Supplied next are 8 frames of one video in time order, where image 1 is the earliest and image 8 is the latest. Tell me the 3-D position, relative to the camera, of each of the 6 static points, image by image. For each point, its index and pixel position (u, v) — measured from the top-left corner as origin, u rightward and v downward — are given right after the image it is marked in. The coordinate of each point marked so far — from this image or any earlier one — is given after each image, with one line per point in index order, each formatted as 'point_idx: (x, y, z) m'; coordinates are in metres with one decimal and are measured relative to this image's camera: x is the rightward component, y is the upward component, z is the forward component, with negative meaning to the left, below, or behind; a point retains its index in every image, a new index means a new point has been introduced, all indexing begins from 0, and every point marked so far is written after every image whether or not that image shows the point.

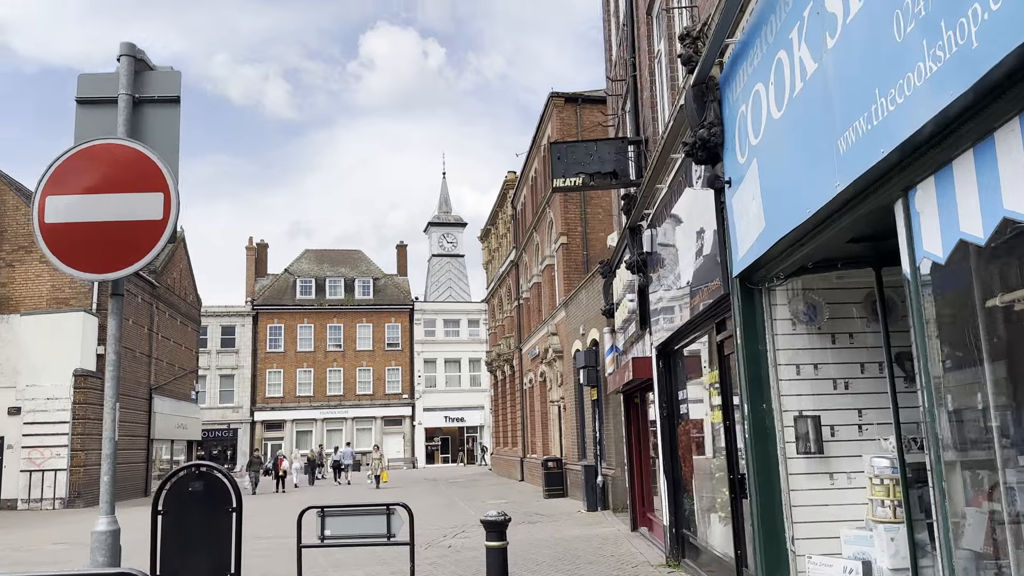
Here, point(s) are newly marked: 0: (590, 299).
0: (+1.9, -0.2, +19.5) m
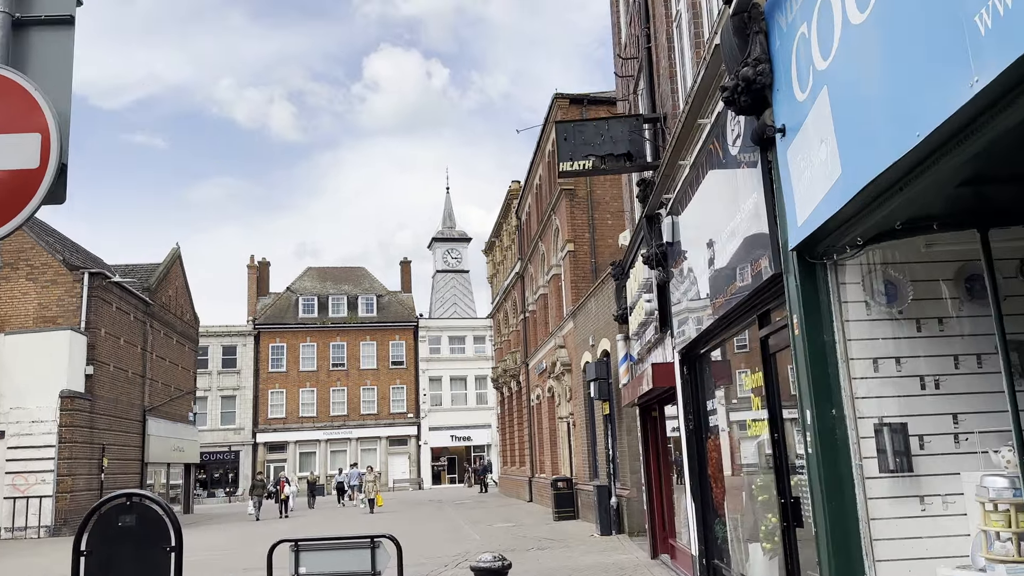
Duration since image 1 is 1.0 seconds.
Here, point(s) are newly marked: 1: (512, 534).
0: (+2.0, -0.4, +18.3) m
1: (+0.1, -5.8, +19.2) m
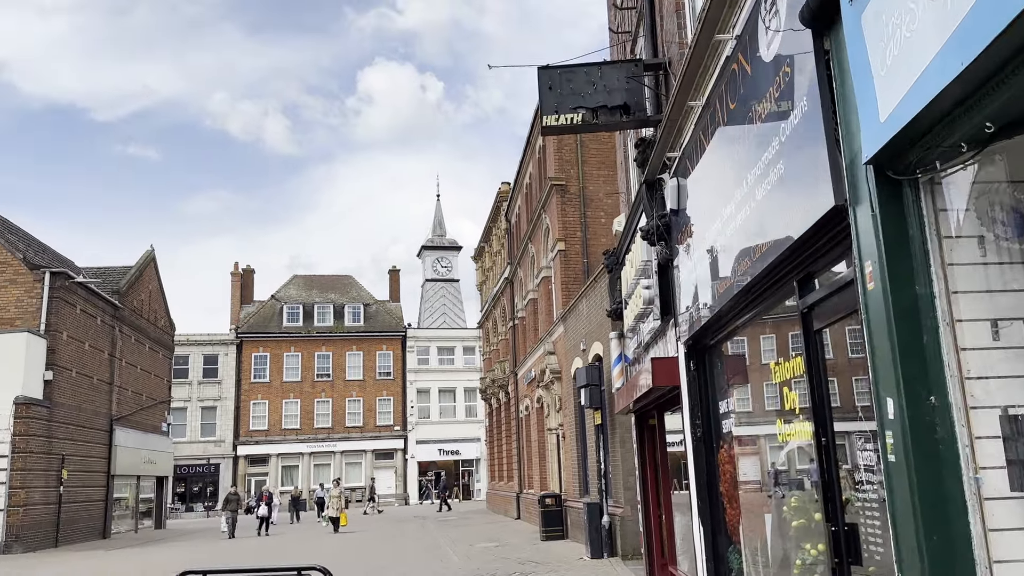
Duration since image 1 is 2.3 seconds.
0: (+1.7, -0.4, +16.8) m
1: (-0.3, -5.7, +17.6) m
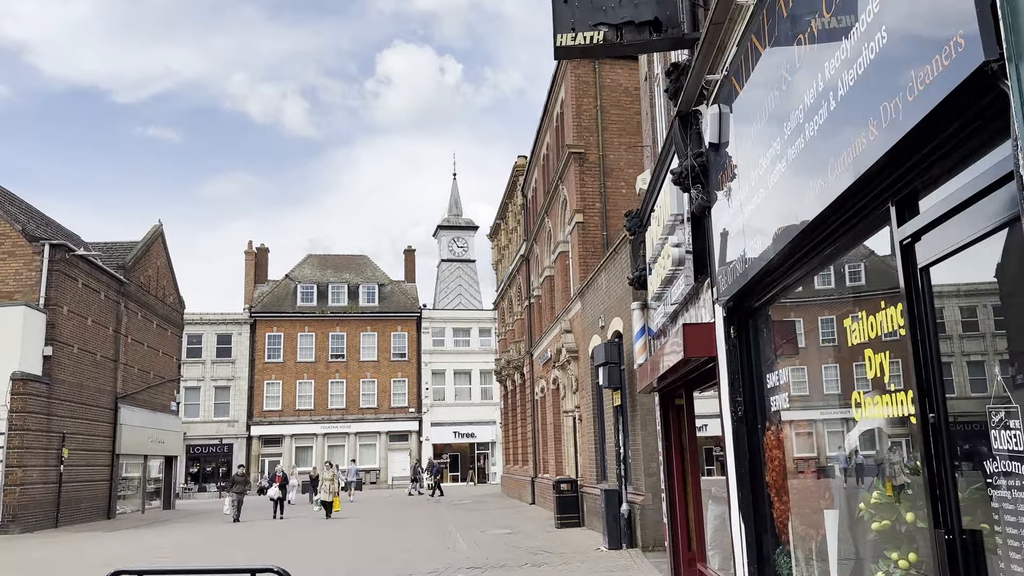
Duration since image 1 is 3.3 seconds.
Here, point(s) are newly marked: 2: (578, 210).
0: (+1.9, +0.2, +15.7) m
1: (-0.1, -5.2, +16.6) m
2: (+1.6, +1.9, +19.6) m
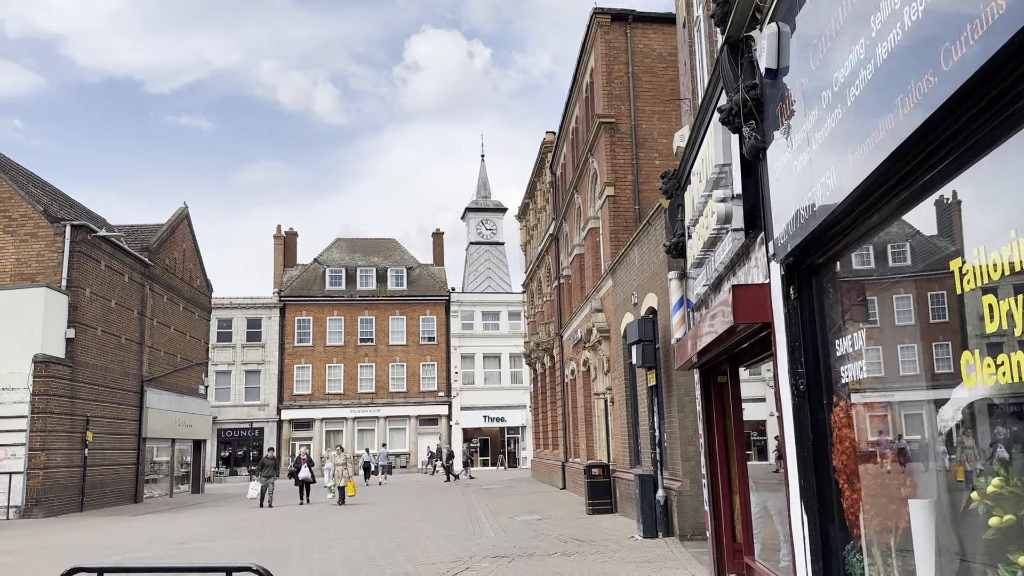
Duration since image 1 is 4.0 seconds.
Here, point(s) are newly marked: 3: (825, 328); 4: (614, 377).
0: (+2.4, +0.6, +14.8) m
1: (+0.5, -4.7, +15.9) m
2: (+2.2, +2.4, +18.7) m
3: (+2.0, -0.3, +5.2) m
4: (+2.3, -2.0, +18.6) m
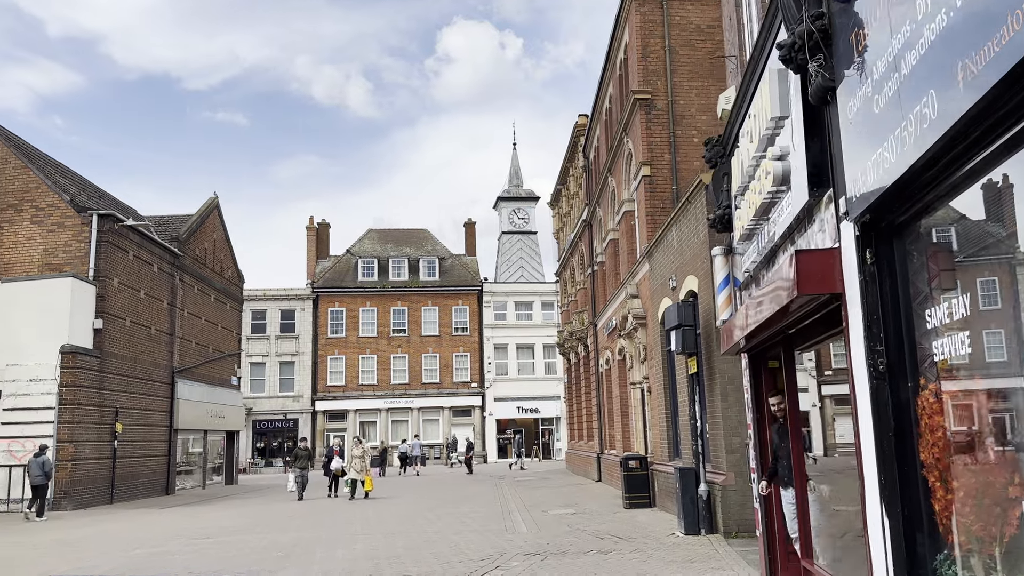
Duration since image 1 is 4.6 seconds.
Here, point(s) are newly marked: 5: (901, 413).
0: (+3.0, +0.9, +14.0) m
1: (+1.1, -4.4, +15.2) m
2: (+2.9, +2.8, +17.8) m
3: (+2.1, -0.1, +4.4) m
4: (+3.0, -1.7, +17.8) m
5: (+2.1, -0.7, +4.5) m
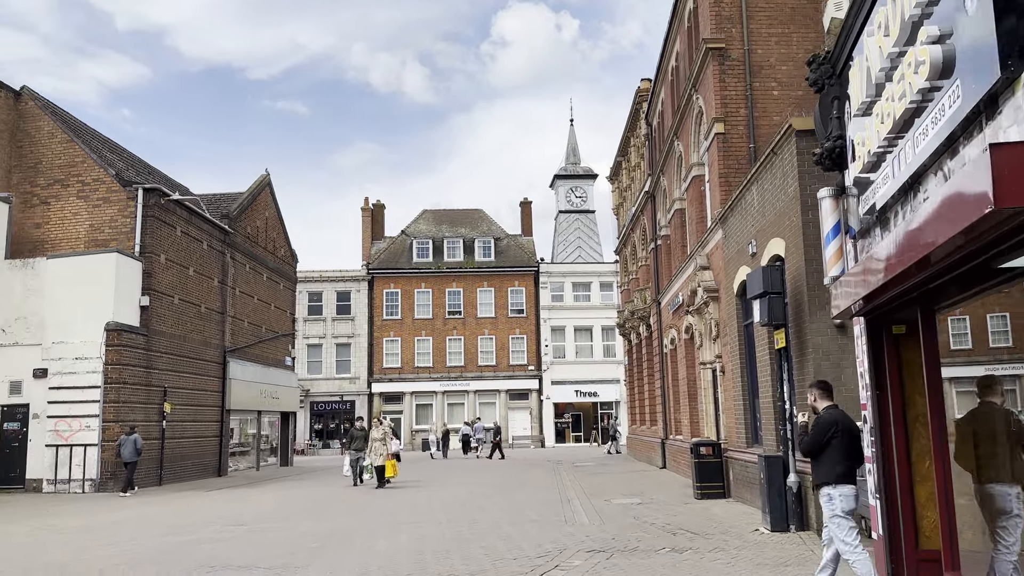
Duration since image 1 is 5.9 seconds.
0: (+3.9, +1.5, +12.3) m
1: (+2.2, -3.8, +13.8) m
2: (+4.1, +3.4, +16.2) m
3: (+2.4, +0.3, +2.9) m
4: (+4.2, -1.1, +16.2) m
5: (+2.4, -0.3, +3.0) m
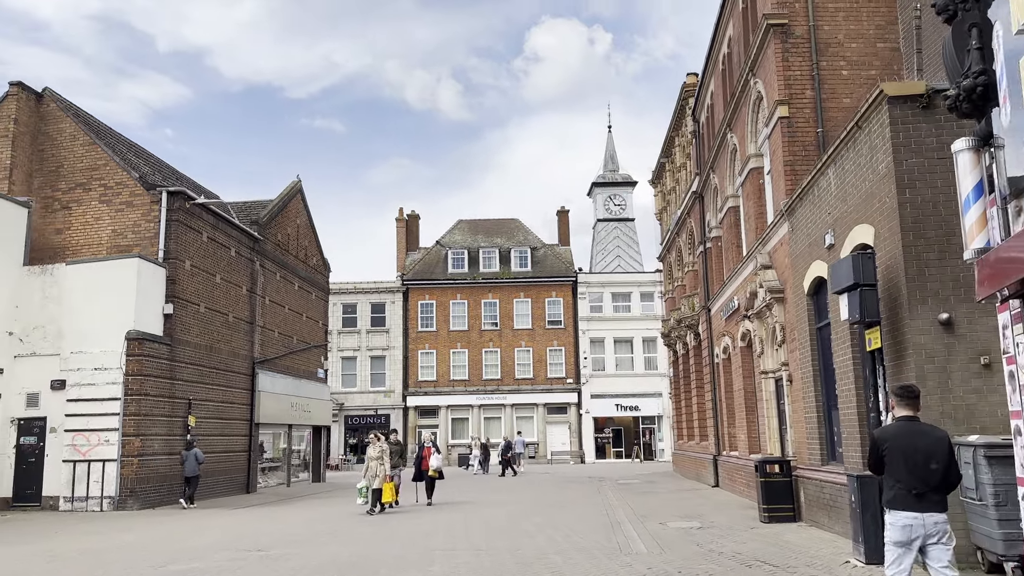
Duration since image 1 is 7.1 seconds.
0: (+4.5, +1.5, +10.8) m
1: (+2.9, -3.8, +12.3) m
2: (+4.8, +3.4, +14.7) m
3: (+2.6, +0.5, +1.4) m
4: (+5.0, -1.1, +14.6) m
5: (+2.6, -0.1, +1.5) m
